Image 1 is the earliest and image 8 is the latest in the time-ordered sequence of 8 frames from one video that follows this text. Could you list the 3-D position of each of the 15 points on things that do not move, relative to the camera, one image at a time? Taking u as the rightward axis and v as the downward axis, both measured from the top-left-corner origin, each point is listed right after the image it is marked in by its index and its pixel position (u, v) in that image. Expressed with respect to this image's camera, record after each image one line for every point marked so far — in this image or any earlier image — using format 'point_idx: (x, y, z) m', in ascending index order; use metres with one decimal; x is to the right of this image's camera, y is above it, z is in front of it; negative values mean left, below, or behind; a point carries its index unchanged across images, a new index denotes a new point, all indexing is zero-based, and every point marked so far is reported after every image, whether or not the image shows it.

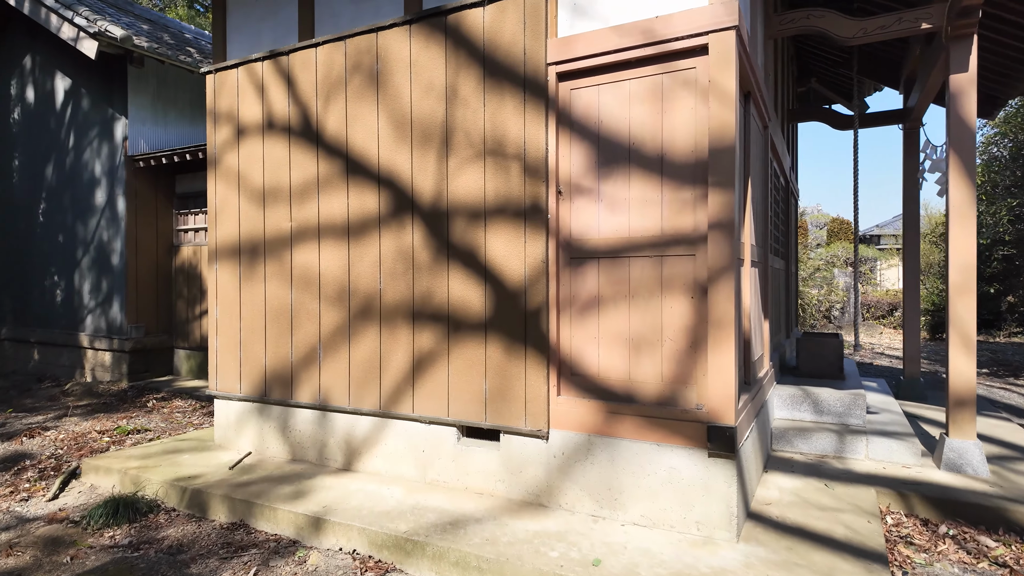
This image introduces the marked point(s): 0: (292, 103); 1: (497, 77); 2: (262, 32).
0: (-1.7, +1.4, +4.5) m
1: (-0.1, +1.3, +3.7) m
2: (-2.0, +2.1, +4.8) m
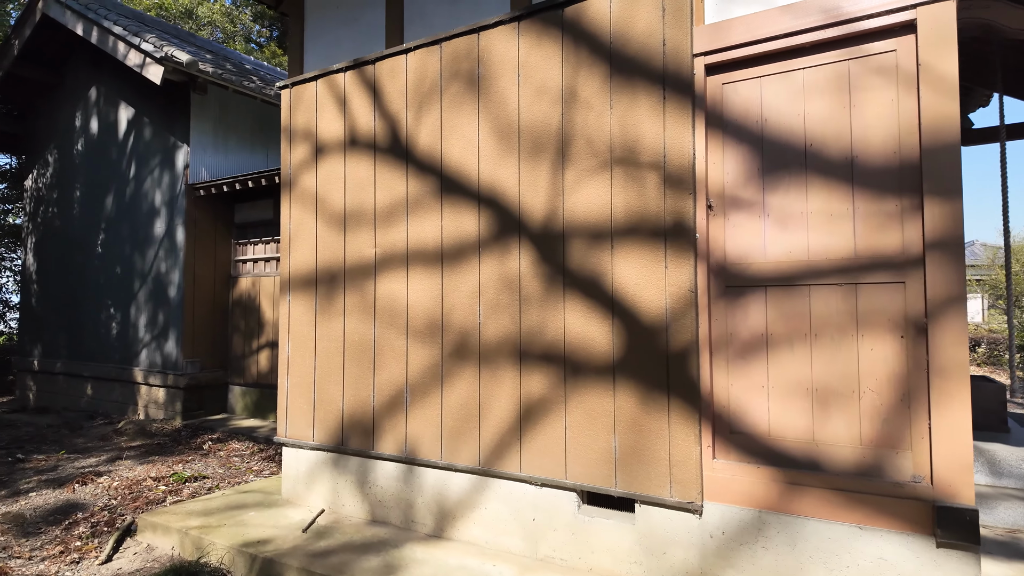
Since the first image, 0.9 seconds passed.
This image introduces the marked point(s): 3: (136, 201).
0: (-0.9, +1.2, +4.1) m
1: (+0.6, +1.1, +3.1) m
2: (-1.2, +1.8, +4.4) m
3: (-5.4, +1.2, +8.5) m
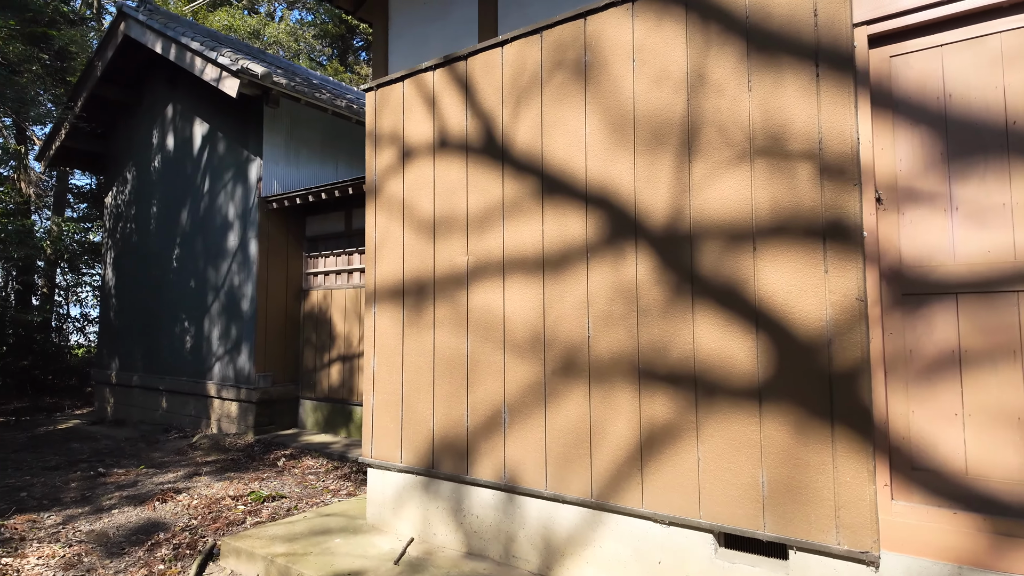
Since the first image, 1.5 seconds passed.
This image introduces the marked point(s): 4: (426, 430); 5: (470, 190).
0: (-0.3, +1.1, +3.8) m
1: (+1.2, +1.1, +2.7) m
2: (-0.6, +1.8, +4.2) m
3: (-4.3, +1.0, +8.6) m
4: (-0.6, -0.9, +3.8) m
5: (-0.3, +0.6, +3.7) m
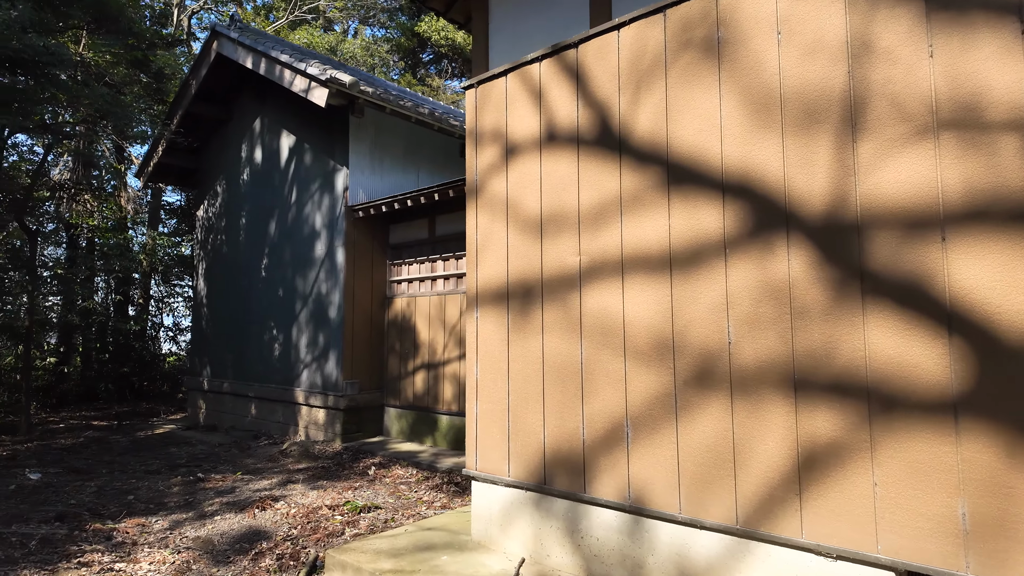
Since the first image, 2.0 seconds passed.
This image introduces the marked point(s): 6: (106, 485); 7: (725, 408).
0: (+0.4, +1.1, +3.5) m
1: (+1.8, +1.1, +2.3) m
2: (+0.2, +1.7, +4.0) m
3: (-3.1, +0.9, +8.7) m
4: (+0.1, -0.9, +3.6) m
5: (+0.4, +0.6, +3.5) m
6: (-4.2, -2.0, +6.1) m
7: (+1.0, -0.6, +2.9) m
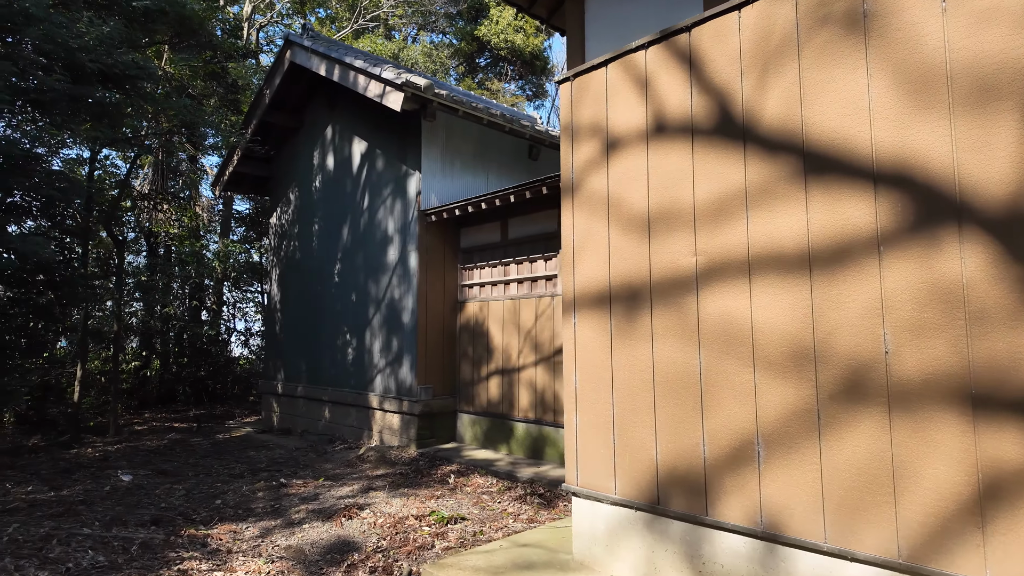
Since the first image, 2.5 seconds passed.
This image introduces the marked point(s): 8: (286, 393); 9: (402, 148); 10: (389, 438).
0: (+1.0, +1.1, +3.3) m
1: (+2.3, +1.1, +2.0) m
2: (+0.8, +1.7, +3.7) m
3: (-2.1, +0.8, +8.8) m
4: (+0.8, -1.0, +3.3) m
5: (+1.0, +0.6, +3.2) m
6: (-3.3, -2.1, +6.2) m
7: (+1.6, -0.6, +2.5) m
8: (-3.9, -1.8, +10.2) m
9: (-1.5, +1.9, +8.2) m
10: (-1.6, -2.0, +7.9) m
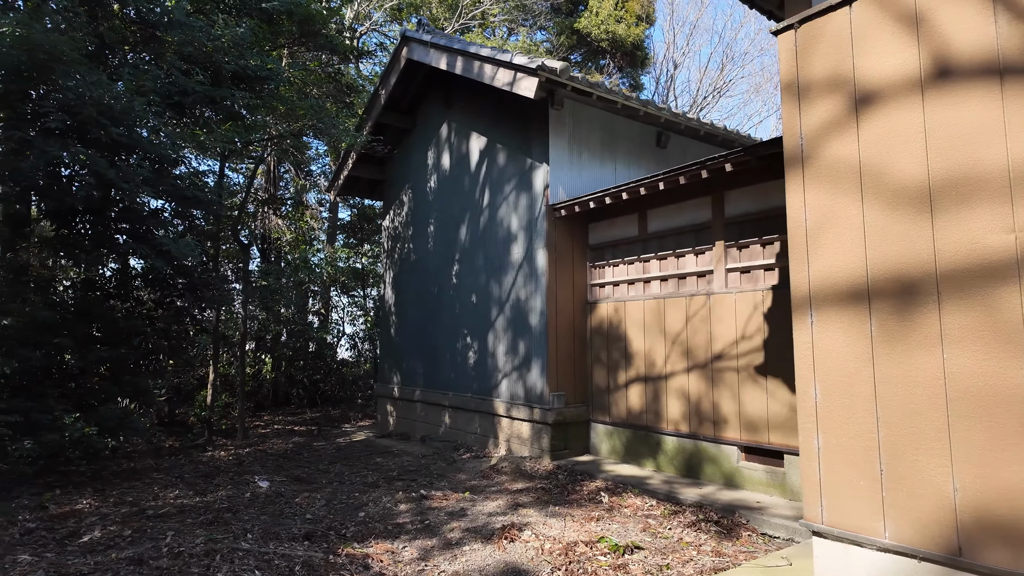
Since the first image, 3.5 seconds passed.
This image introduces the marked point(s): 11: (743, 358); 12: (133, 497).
0: (+2.1, +1.1, +2.5) m
1: (+3.1, +1.2, +1.1) m
2: (+1.9, +1.8, +3.0) m
3: (-0.3, +0.8, +8.4) m
4: (+1.9, -0.9, +2.6) m
5: (+2.1, +0.6, +2.5) m
6: (-1.8, -2.1, +6.0) m
7: (+2.5, -0.5, +1.7) m
8: (-1.8, -1.8, +10.0) m
9: (+0.2, +1.9, +7.7) m
10: (+0.1, -2.0, +7.4) m
11: (+2.2, -0.7, +5.7) m
12: (-3.7, -2.0, +5.8) m
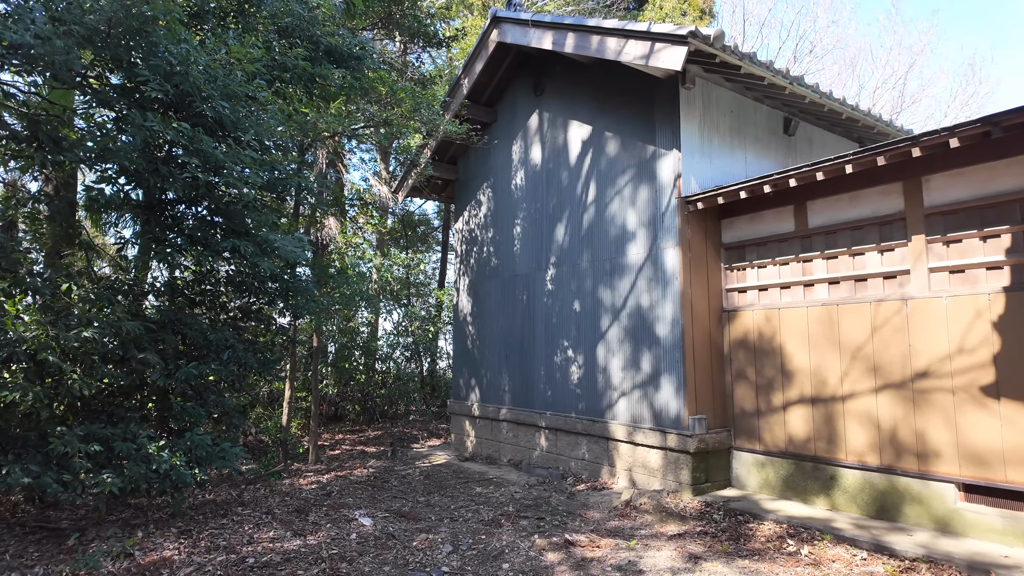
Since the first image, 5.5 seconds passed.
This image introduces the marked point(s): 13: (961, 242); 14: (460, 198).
0: (+3.3, +1.2, +1.5) m
1: (+4.3, +1.2, +0.1) m
2: (+3.2, +1.8, +2.0) m
3: (+1.1, +0.8, +7.4) m
4: (+3.1, -0.9, +1.6) m
5: (+3.3, +0.7, +1.5) m
6: (-0.5, -2.1, +5.0) m
7: (+3.8, -0.5, +0.7) m
8: (-0.4, -1.9, +9.0) m
9: (+1.6, +1.9, +6.8) m
10: (+1.5, -2.1, +6.5) m
11: (+3.5, -0.7, +4.6) m
12: (-2.4, -2.1, +4.9) m
13: (+3.6, +0.4, +4.8) m
14: (-0.9, +1.6, +10.3) m
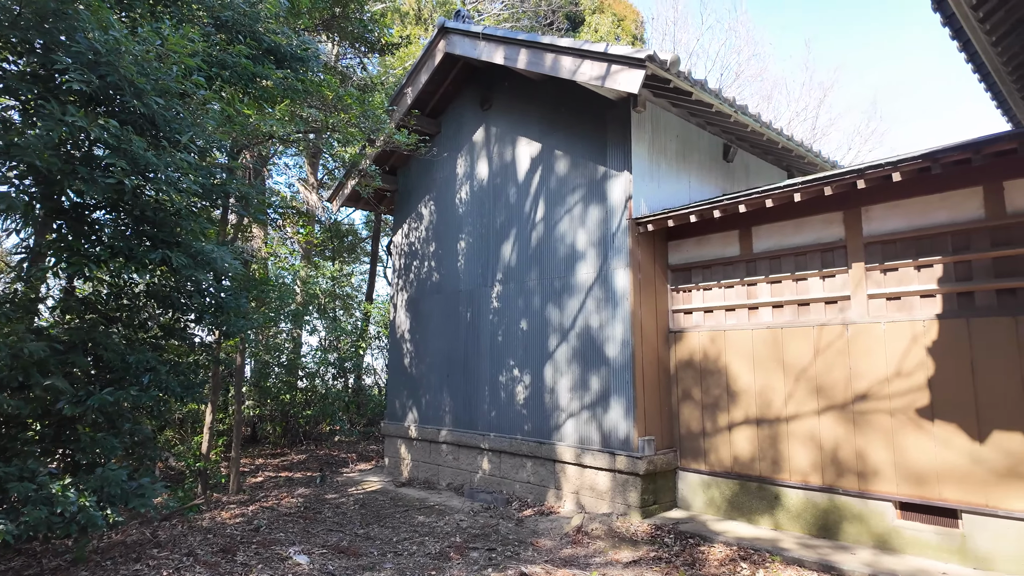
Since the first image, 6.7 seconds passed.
0: (+3.4, +1.0, +1.8) m
1: (+4.6, +1.1, +0.5) m
2: (+3.2, +1.6, +2.3) m
3: (+0.4, +0.5, +7.4) m
4: (+3.1, -1.0, +1.8) m
5: (+3.4, +0.5, +1.7) m
6: (-0.8, -2.3, +4.7) m
7: (+3.9, -0.6, +1.0) m
8: (-1.3, -2.2, +8.7) m
9: (+1.0, +1.6, +6.8) m
10: (+0.9, -2.3, +6.4) m
11: (+3.2, -0.9, +4.9) m
12: (-2.7, -2.2, +4.3) m
13: (+3.2, +0.1, +5.0) m
14: (-1.9, +1.3, +10.0) m
